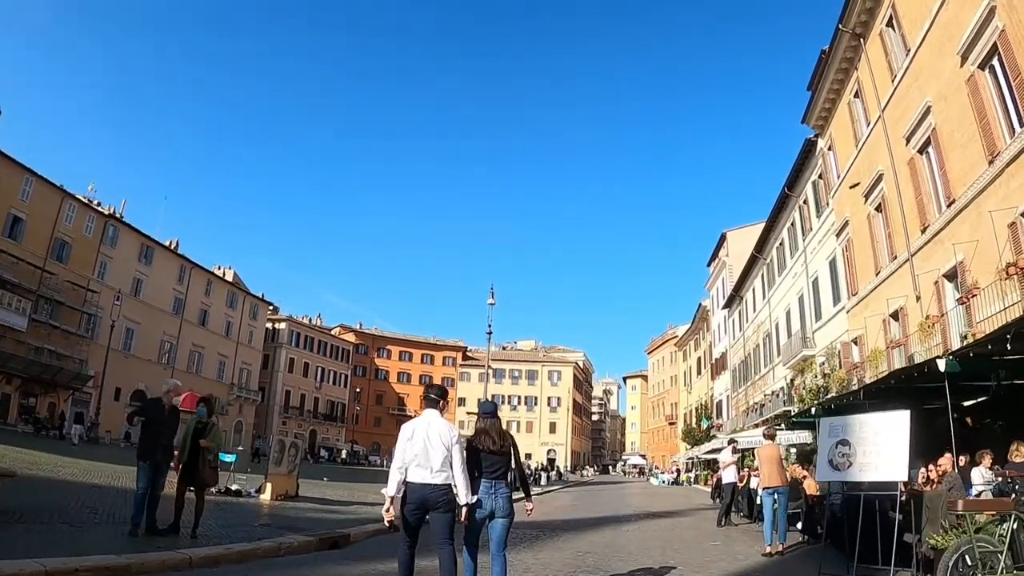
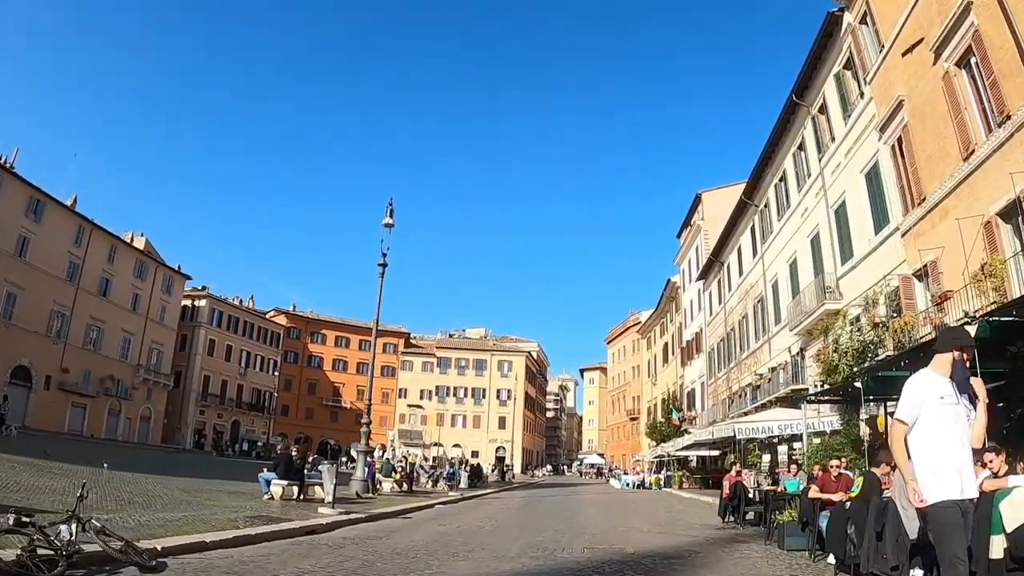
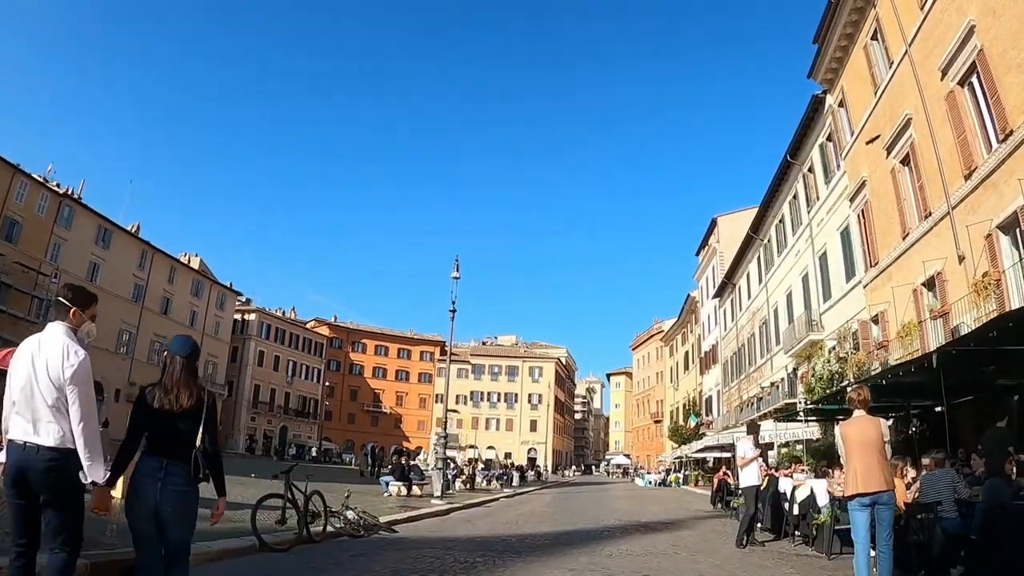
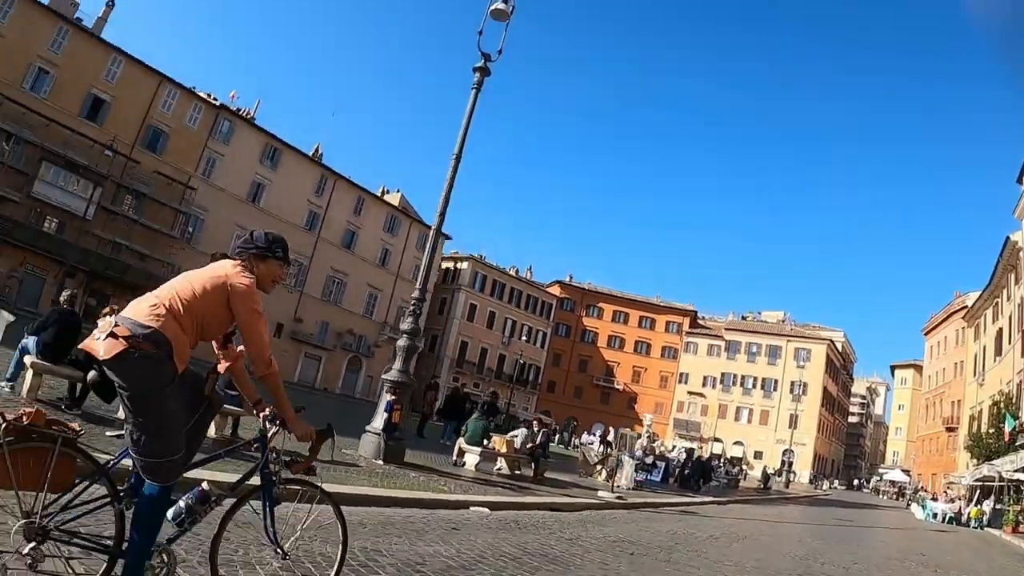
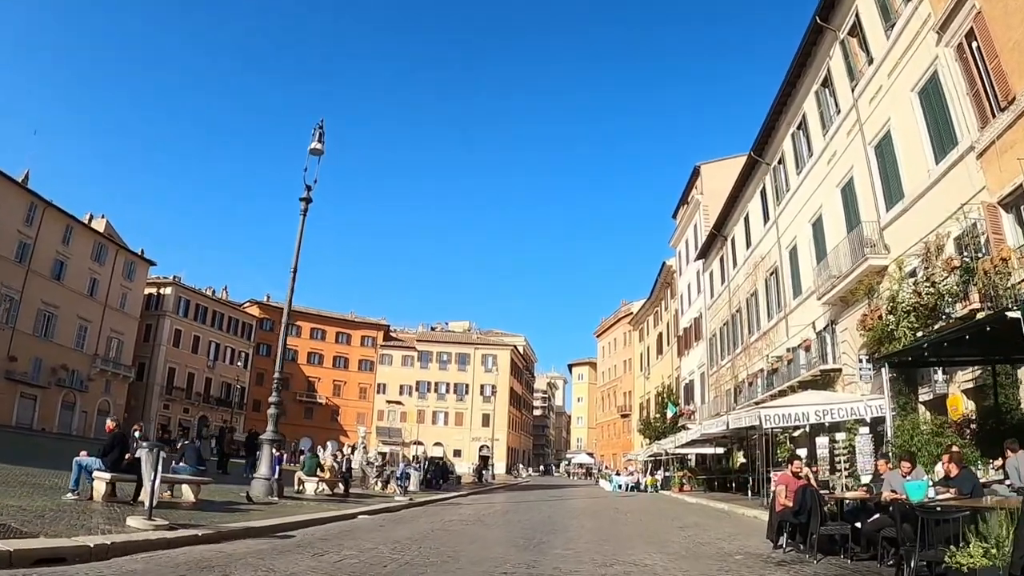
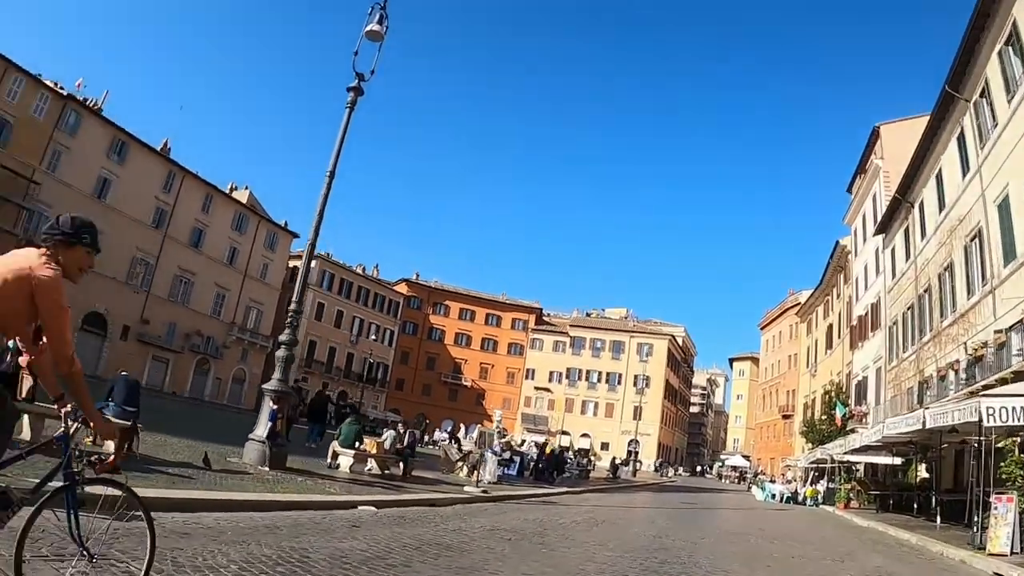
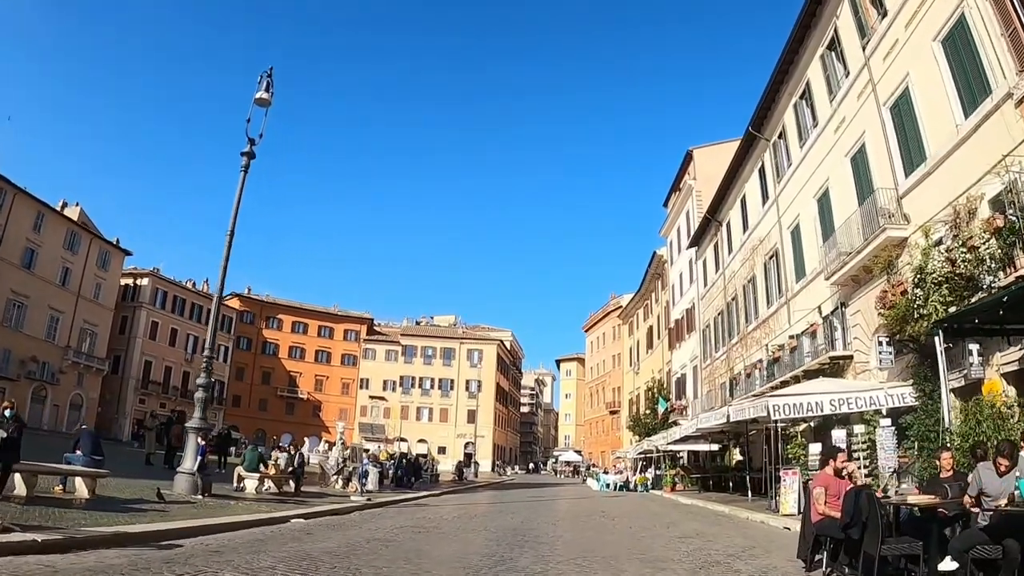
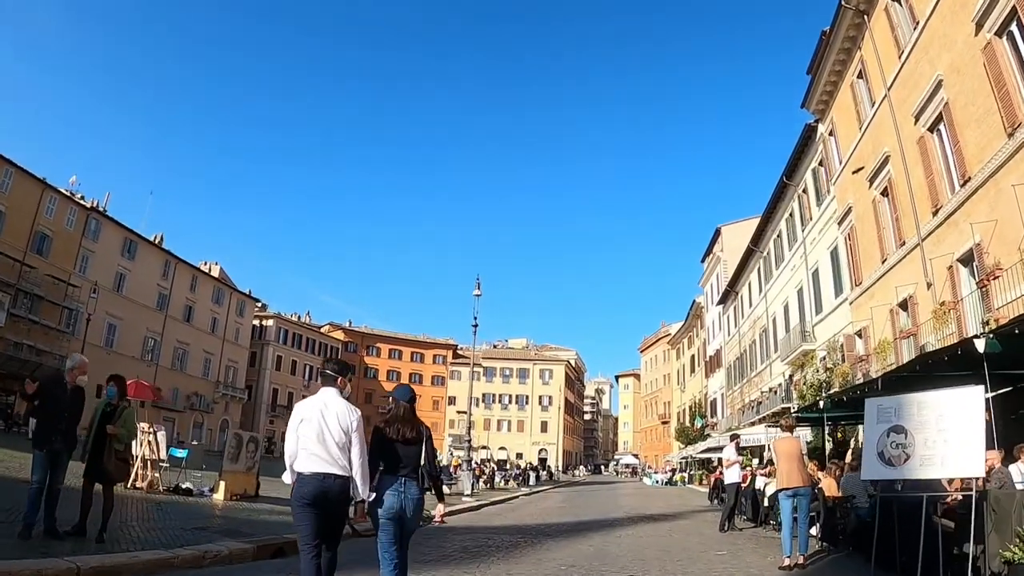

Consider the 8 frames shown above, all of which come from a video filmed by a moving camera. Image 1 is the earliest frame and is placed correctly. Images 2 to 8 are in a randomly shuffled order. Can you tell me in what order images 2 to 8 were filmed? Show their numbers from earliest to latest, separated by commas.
8, 3, 2, 5, 7, 6, 4
